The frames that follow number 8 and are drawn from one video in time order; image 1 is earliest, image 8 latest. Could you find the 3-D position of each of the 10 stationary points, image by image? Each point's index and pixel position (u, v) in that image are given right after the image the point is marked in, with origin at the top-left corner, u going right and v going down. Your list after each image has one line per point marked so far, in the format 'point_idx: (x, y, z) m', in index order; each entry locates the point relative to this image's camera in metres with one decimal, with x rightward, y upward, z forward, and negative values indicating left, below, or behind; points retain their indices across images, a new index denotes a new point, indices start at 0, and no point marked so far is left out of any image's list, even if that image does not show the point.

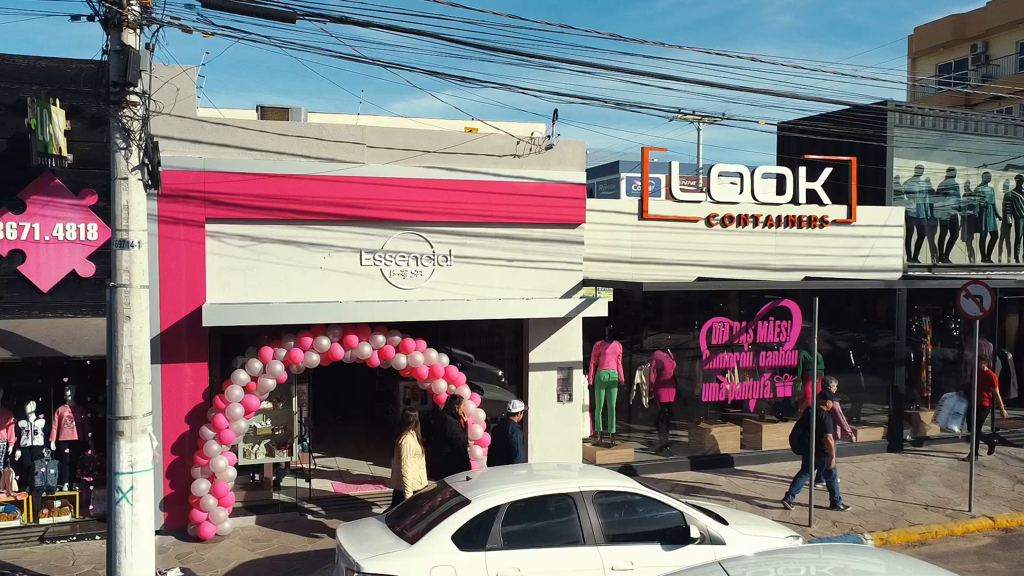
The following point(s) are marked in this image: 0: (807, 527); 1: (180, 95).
0: (+3.5, -2.8, +9.2) m
1: (-3.7, +2.1, +8.7) m
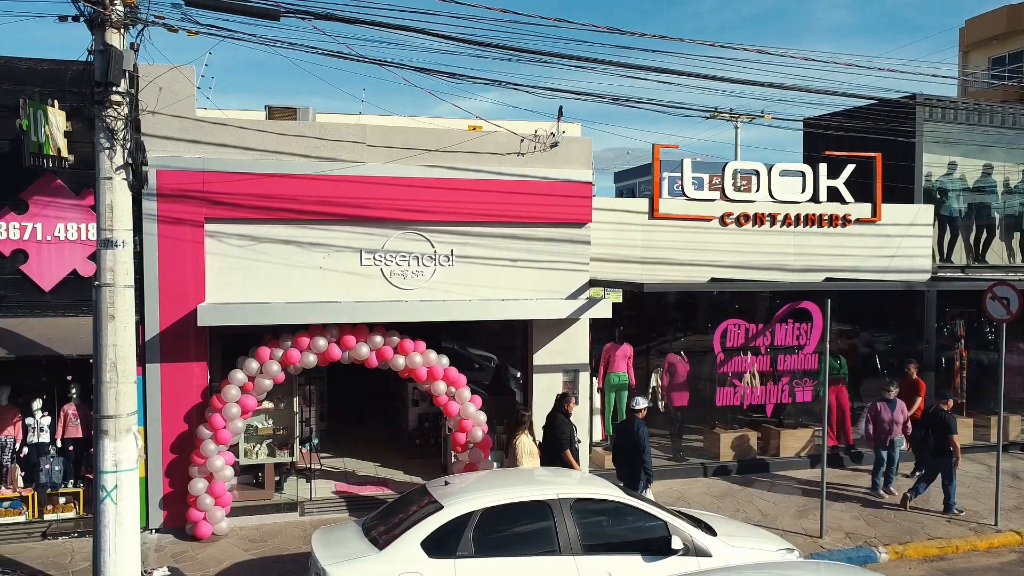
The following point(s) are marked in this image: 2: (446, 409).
0: (+3.4, -2.8, +8.8) m
1: (-3.7, +2.1, +8.7) m
2: (-0.8, -1.4, +9.2) m
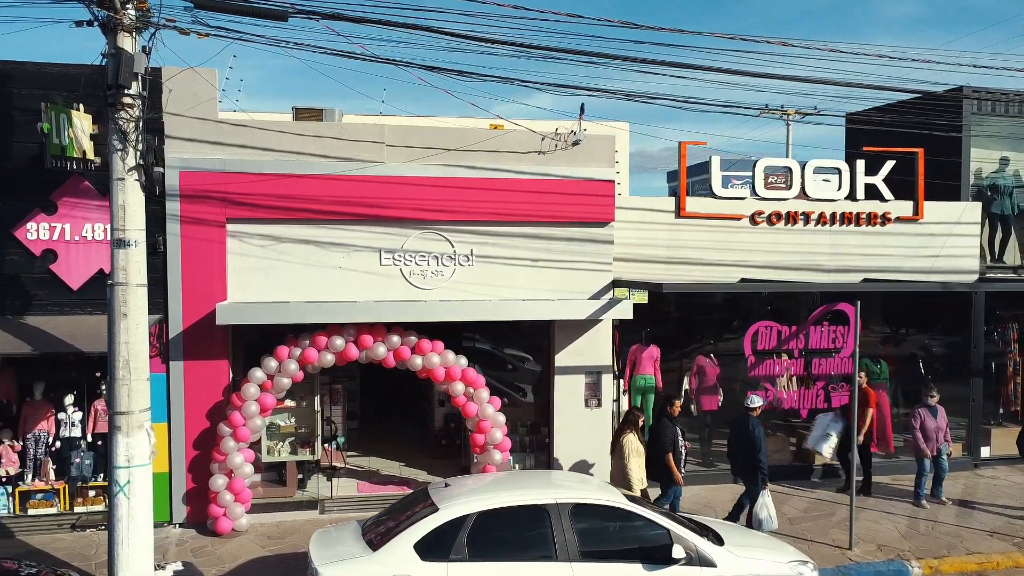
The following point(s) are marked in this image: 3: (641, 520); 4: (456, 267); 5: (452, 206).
0: (+3.6, -2.8, +8.4) m
1: (-3.5, +2.2, +8.9) m
2: (-0.6, -1.4, +9.2) m
3: (+1.0, -1.7, +5.8) m
4: (-0.7, +0.3, +9.6) m
5: (-0.7, +1.0, +9.5) m
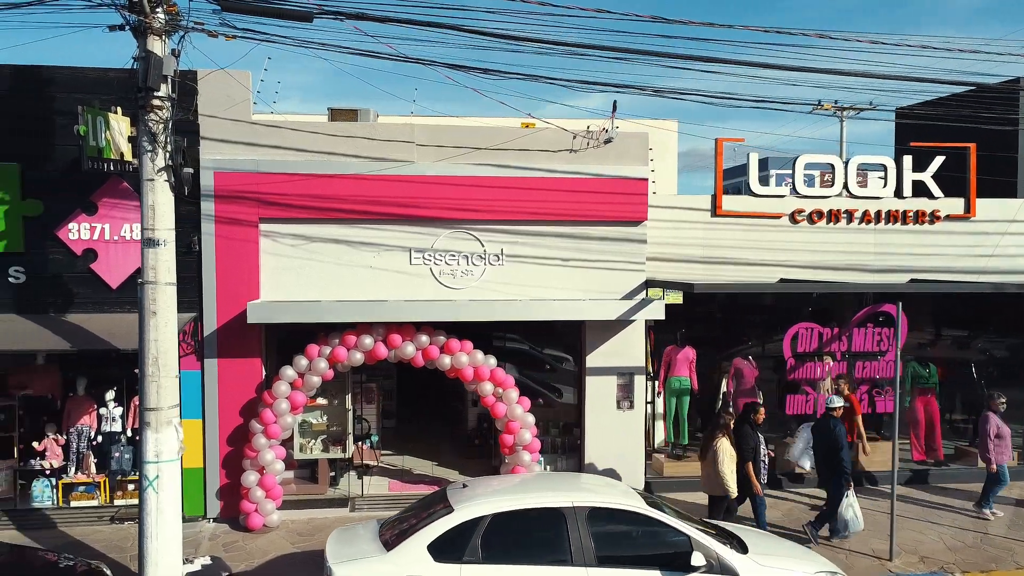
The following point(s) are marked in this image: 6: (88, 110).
0: (+3.9, -2.8, +8.1) m
1: (-3.2, +2.2, +9.0) m
2: (-0.2, -1.4, +9.1) m
3: (+1.1, -1.7, +5.7) m
4: (-0.3, +0.3, +9.6) m
5: (-0.4, +1.0, +9.5) m
6: (-4.1, +1.7, +7.6) m
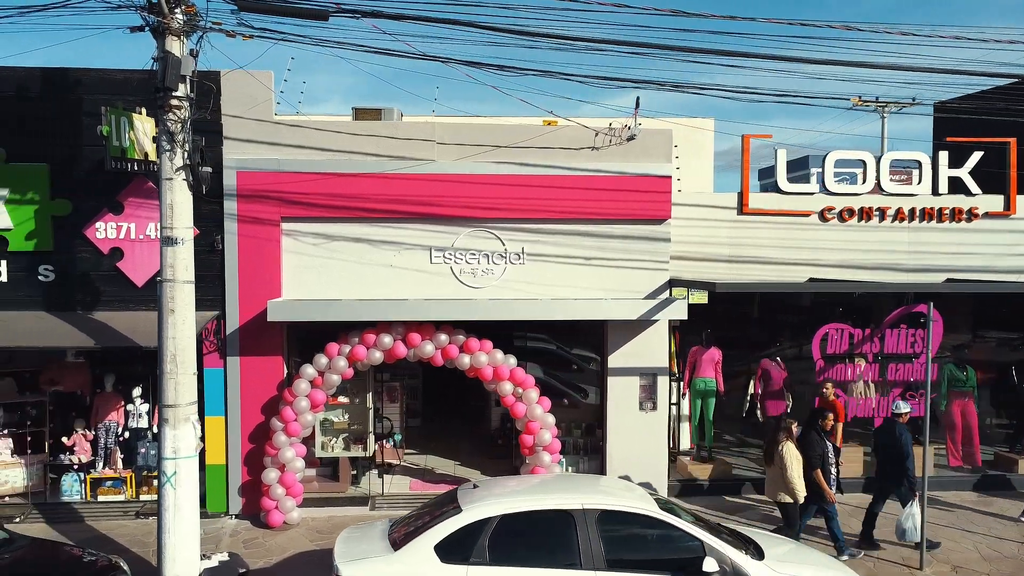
0: (+4.1, -2.8, +7.8) m
1: (-3.0, +2.2, +9.1) m
2: (0.0, -1.4, +9.1) m
3: (+1.2, -1.7, +5.6) m
4: (-0.1, +0.3, +9.5) m
5: (-0.1, +1.0, +9.4) m
6: (-4.0, +1.8, +7.7) m
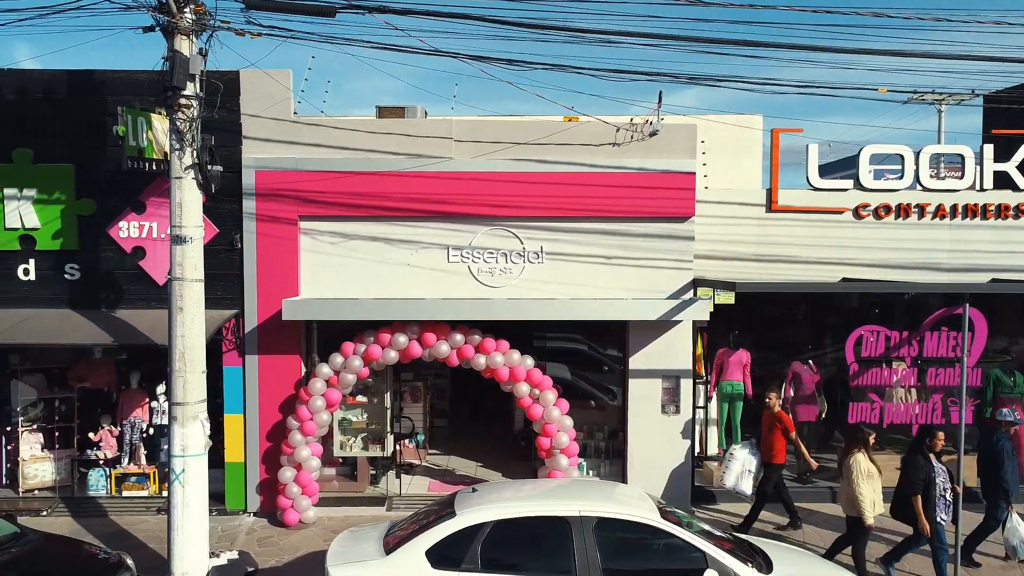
0: (+4.2, -2.8, +7.4) m
1: (-2.7, +2.2, +9.1) m
2: (+0.2, -1.4, +8.9) m
3: (+1.1, -1.7, +5.3) m
4: (+0.2, +0.3, +9.3) m
5: (+0.1, +1.0, +9.2) m
6: (-3.8, +1.8, +7.8) m
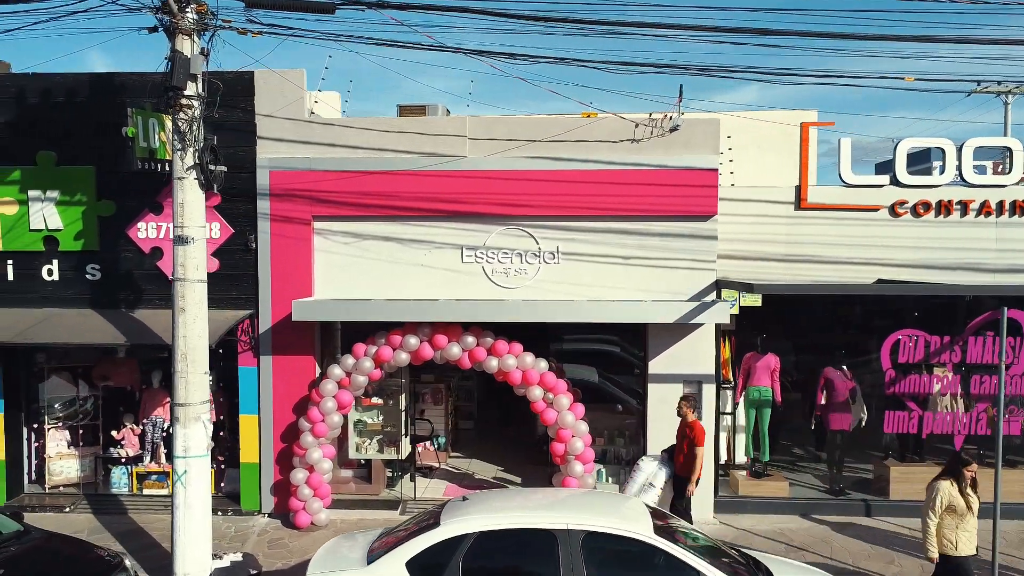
0: (+4.2, -2.9, +6.9) m
1: (-2.6, +2.2, +9.1) m
2: (+0.3, -1.4, +8.6) m
3: (+1.0, -1.7, +5.0) m
4: (+0.3, +0.3, +9.1) m
5: (+0.3, +1.0, +9.0) m
6: (-3.7, +1.8, +7.9) m
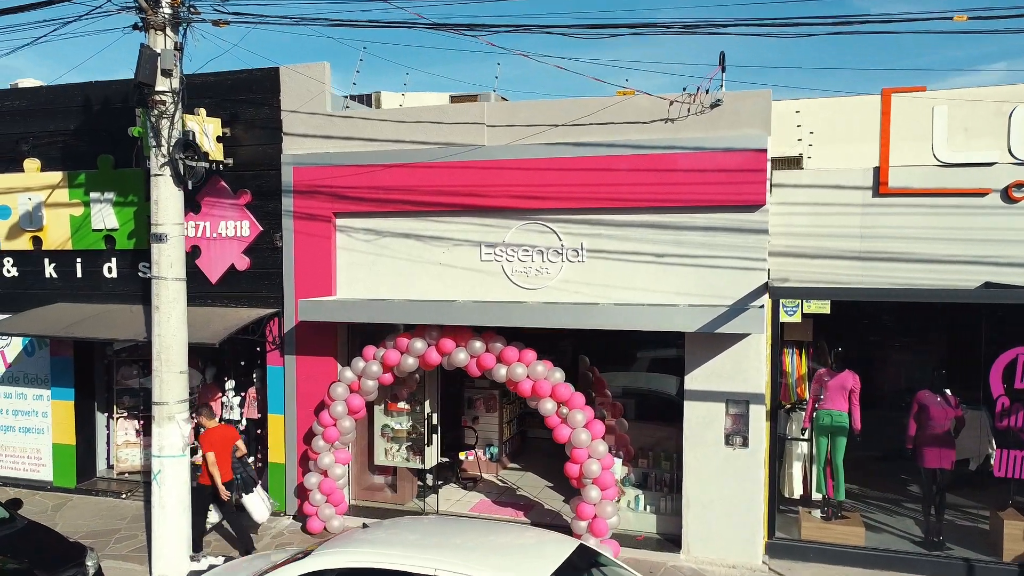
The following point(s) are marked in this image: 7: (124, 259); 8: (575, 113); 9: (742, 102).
0: (+3.7, -2.9, +5.1) m
1: (-2.3, +2.2, +8.9) m
2: (+0.4, -1.4, +7.7) m
3: (+0.2, -1.8, +4.1) m
4: (+0.6, +0.3, +8.2) m
5: (+0.5, +1.0, +8.1) m
6: (-3.7, +1.8, +8.0) m
7: (-4.8, +0.4, +9.7) m
8: (+0.7, +1.8, +8.1) m
9: (+2.2, +1.8, +7.5) m
